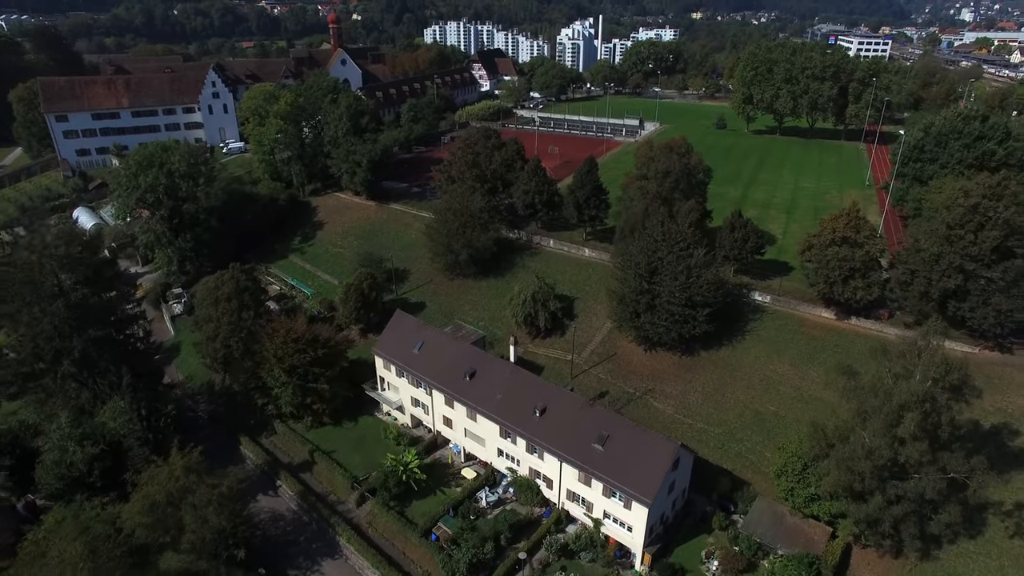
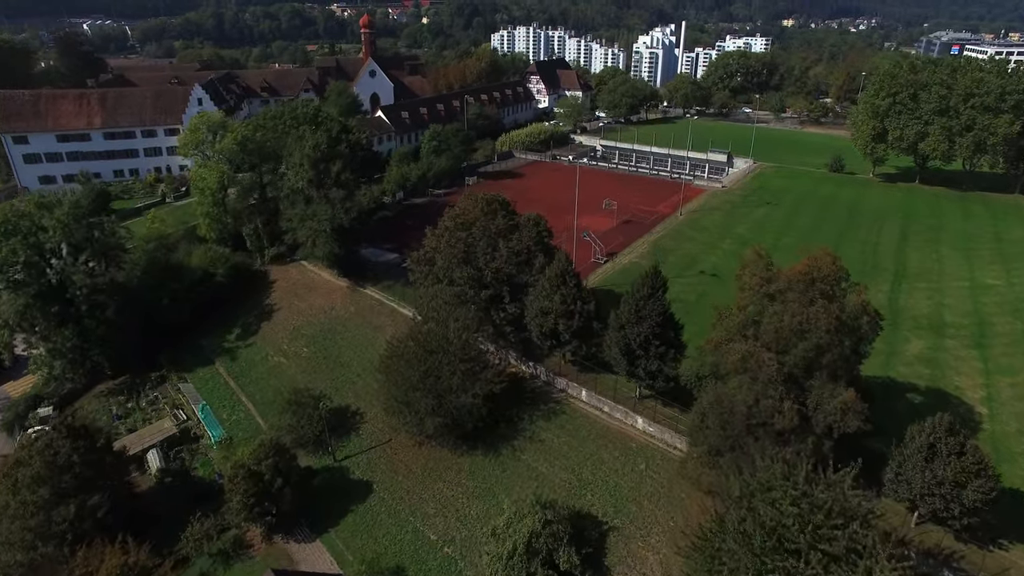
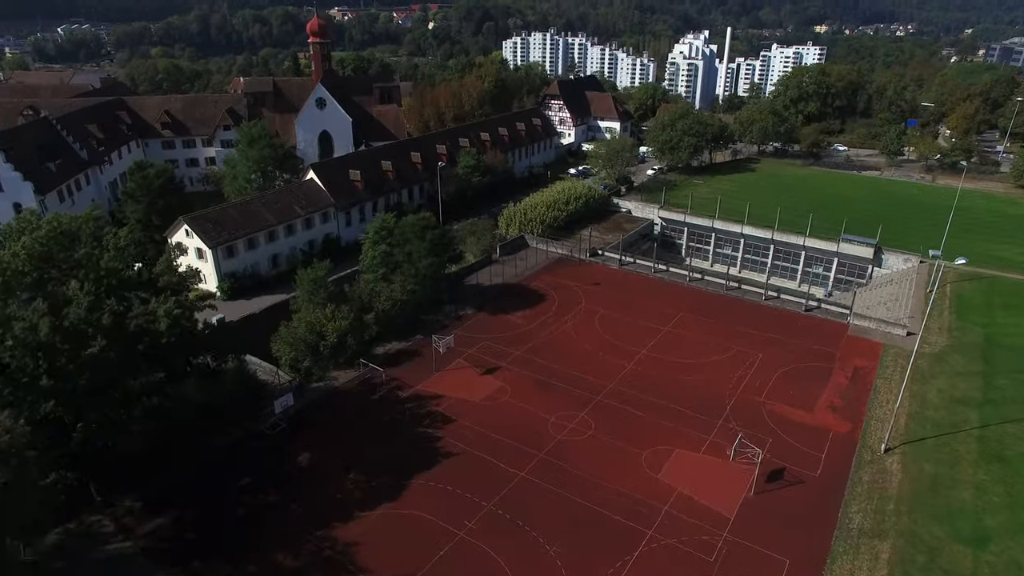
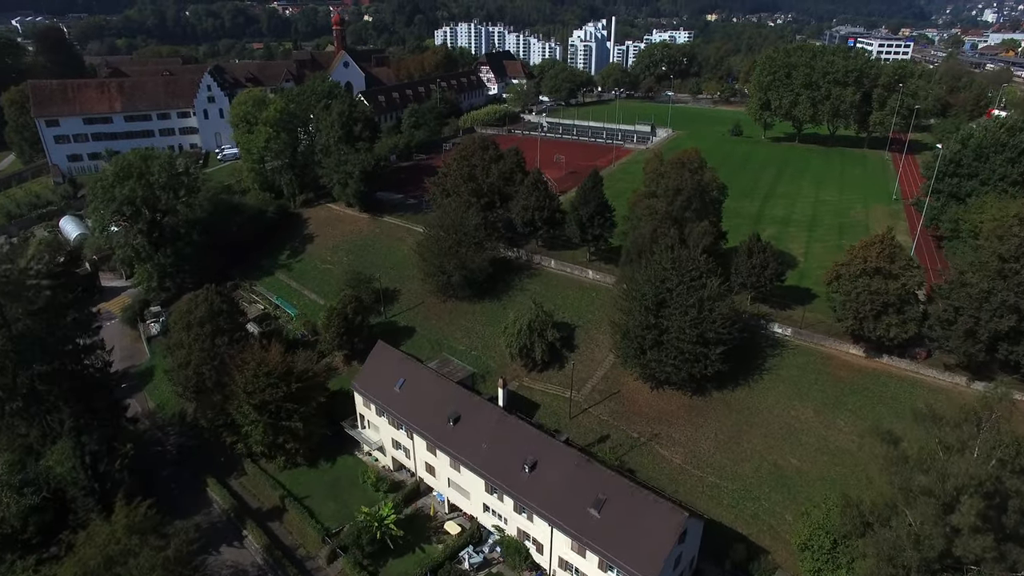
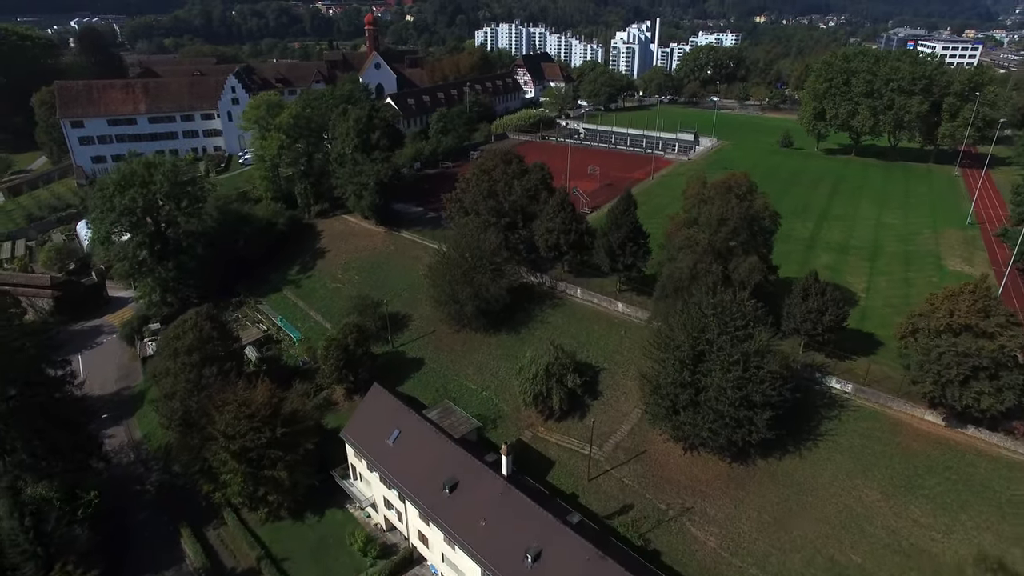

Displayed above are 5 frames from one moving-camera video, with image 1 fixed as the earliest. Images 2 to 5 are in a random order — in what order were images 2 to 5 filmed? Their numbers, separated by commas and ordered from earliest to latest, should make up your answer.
4, 5, 2, 3
